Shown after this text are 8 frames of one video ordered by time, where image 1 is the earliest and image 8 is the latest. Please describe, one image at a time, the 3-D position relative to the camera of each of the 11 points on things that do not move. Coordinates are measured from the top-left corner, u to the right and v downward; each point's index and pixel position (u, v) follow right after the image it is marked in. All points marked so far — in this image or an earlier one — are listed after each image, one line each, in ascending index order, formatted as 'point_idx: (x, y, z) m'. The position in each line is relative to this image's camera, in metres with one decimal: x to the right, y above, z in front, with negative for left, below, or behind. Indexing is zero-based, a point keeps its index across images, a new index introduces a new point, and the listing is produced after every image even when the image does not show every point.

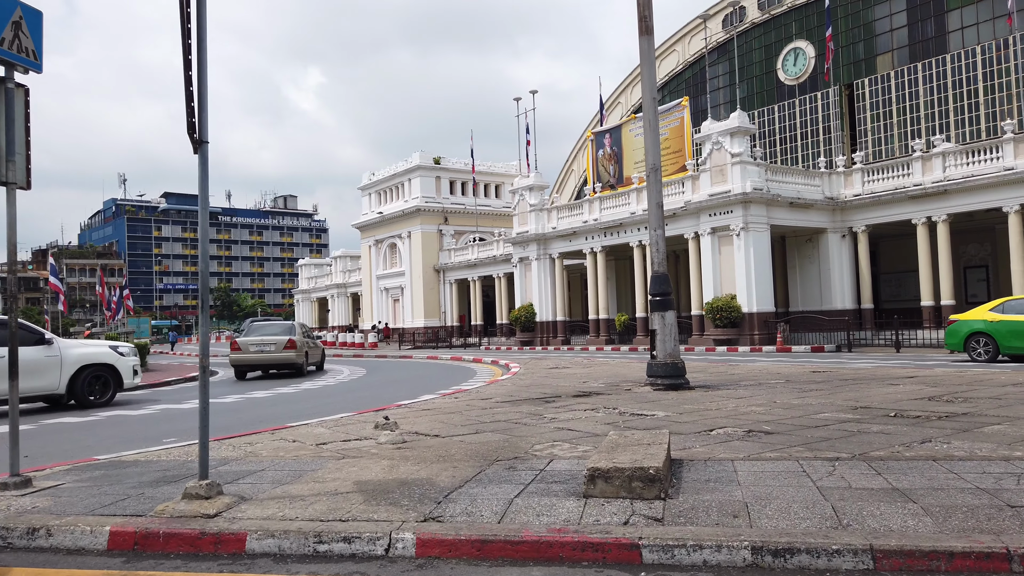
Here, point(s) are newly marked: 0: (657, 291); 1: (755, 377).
0: (+2.5, 0.0, +12.8) m
1: (+4.6, -1.7, +14.4) m
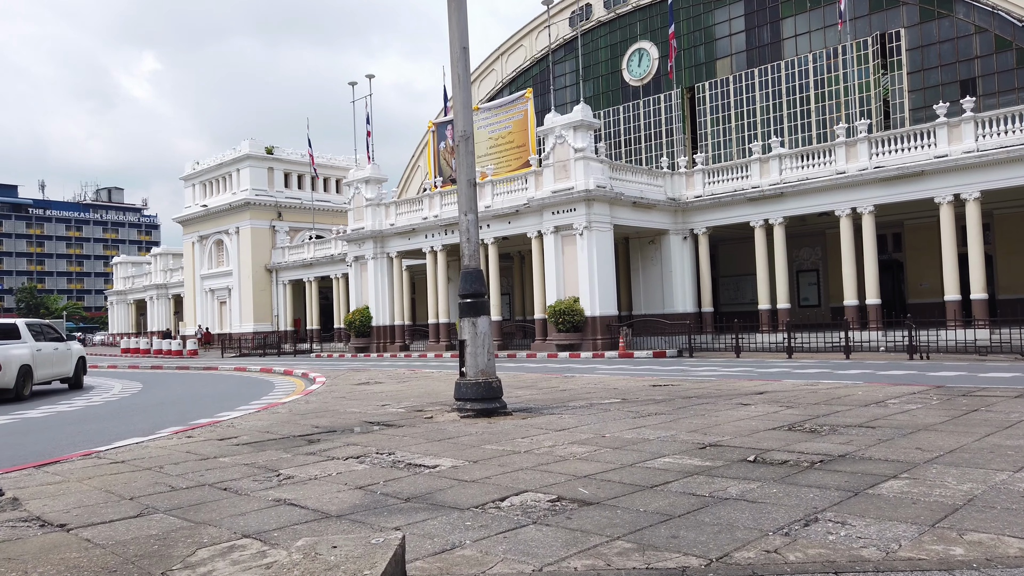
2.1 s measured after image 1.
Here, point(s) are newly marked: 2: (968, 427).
0: (-0.6, 0.0, +10.2) m
1: (+1.2, -1.7, +12.1) m
2: (+4.4, -1.4, +7.3) m
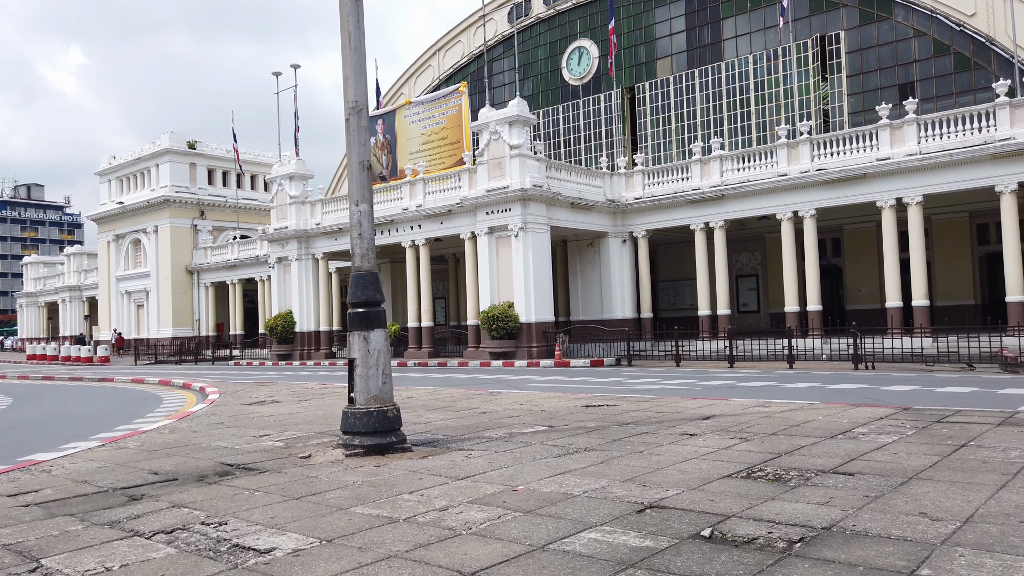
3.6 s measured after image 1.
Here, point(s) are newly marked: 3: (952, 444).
0: (-1.7, -0.1, +8.3) m
1: (0.0, -1.8, +10.3) m
2: (+3.5, -1.4, +5.8) m
3: (+4.2, -1.5, +7.3) m
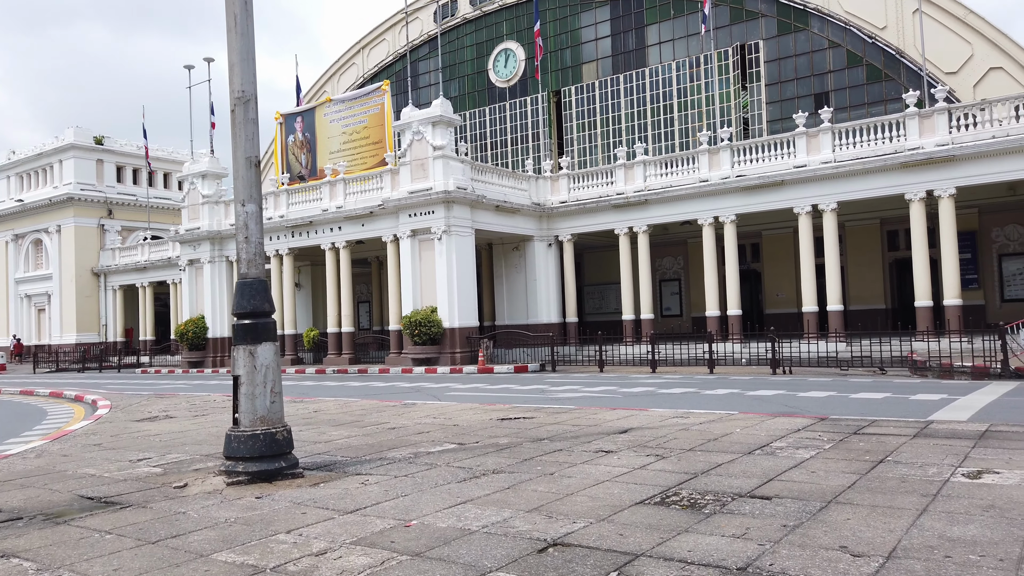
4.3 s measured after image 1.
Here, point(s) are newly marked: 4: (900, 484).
0: (-2.7, -0.2, +7.5) m
1: (-1.2, -1.9, +9.7) m
2: (+2.7, -1.5, +5.5) m
3: (+3.3, -1.6, +7.0) m
4: (+3.1, -1.5, +6.0) m
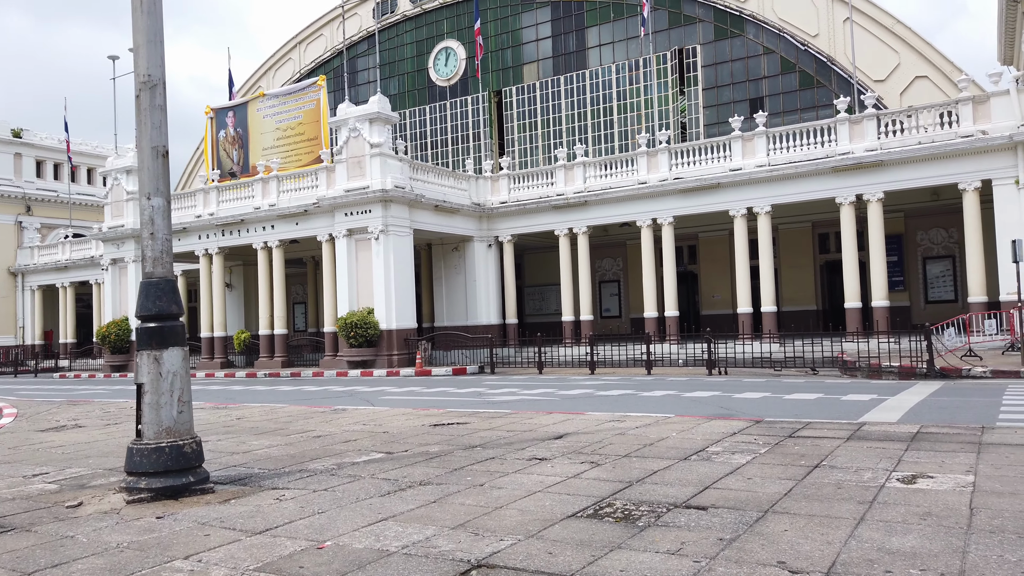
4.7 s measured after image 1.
0: (-3.3, -0.2, +6.9) m
1: (-2.0, -1.9, +9.2) m
2: (+2.2, -1.5, +5.4) m
3: (+2.7, -1.6, +6.9) m
4: (+2.5, -1.6, +5.8) m
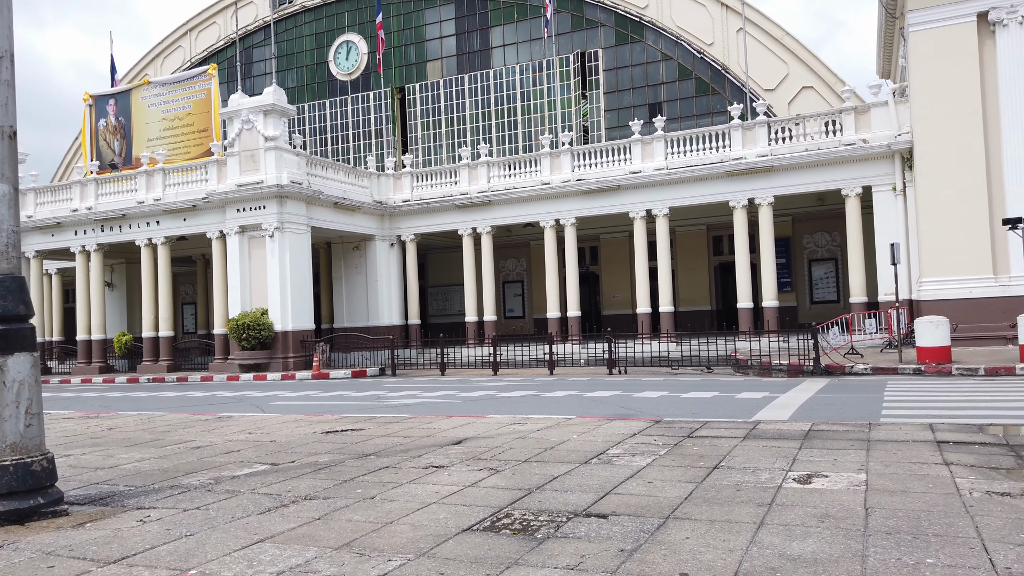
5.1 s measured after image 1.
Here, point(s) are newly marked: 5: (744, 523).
0: (-4.2, -0.2, +6.1) m
1: (-3.2, -1.9, +8.5) m
2: (+1.5, -1.5, +5.2) m
3: (+1.7, -1.6, +6.9) m
4: (+1.7, -1.6, +5.7) m
5: (+1.5, -1.5, +4.9) m
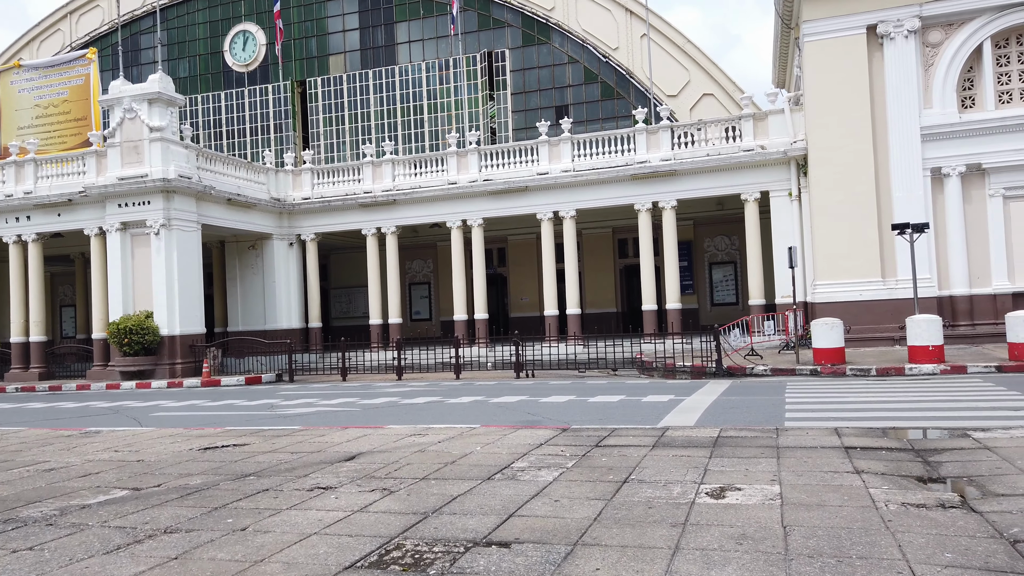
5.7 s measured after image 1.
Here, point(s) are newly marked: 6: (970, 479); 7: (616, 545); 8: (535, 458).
0: (-5.0, -0.2, +4.9) m
1: (-4.3, -1.9, +7.5) m
2: (+0.8, -1.6, +4.8) m
3: (+0.9, -1.6, +6.4) m
4: (+1.0, -1.6, +5.3) m
5: (+0.9, -1.5, +4.5) m
6: (+3.5, -1.5, +5.8) m
7: (+0.6, -1.6, +4.6) m
8: (+0.2, -1.7, +7.6) m
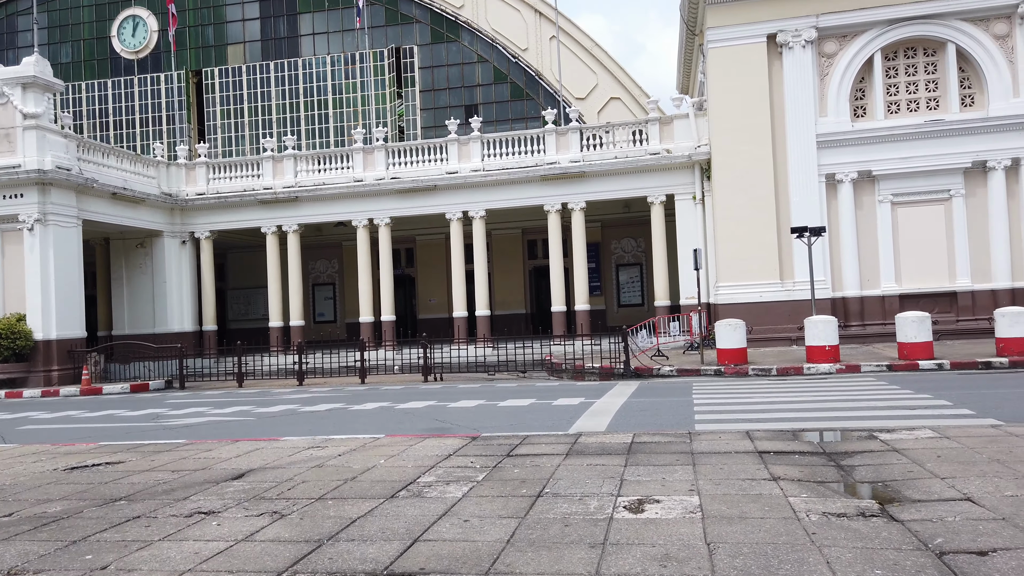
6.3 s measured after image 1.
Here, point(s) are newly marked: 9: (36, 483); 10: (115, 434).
0: (-5.5, -0.2, +3.9) m
1: (-5.1, -1.9, +6.5) m
2: (+0.2, -1.6, +4.4) m
3: (+0.1, -1.6, +6.0) m
4: (+0.3, -1.6, +5.0) m
5: (+0.4, -1.5, +4.1) m
6: (+2.8, -1.5, +5.7) m
7: (+0.1, -1.6, +4.2) m
8: (-0.7, -1.7, +7.1) m
9: (-4.7, -1.9, +7.5) m
10: (-6.2, -2.3, +11.8) m
